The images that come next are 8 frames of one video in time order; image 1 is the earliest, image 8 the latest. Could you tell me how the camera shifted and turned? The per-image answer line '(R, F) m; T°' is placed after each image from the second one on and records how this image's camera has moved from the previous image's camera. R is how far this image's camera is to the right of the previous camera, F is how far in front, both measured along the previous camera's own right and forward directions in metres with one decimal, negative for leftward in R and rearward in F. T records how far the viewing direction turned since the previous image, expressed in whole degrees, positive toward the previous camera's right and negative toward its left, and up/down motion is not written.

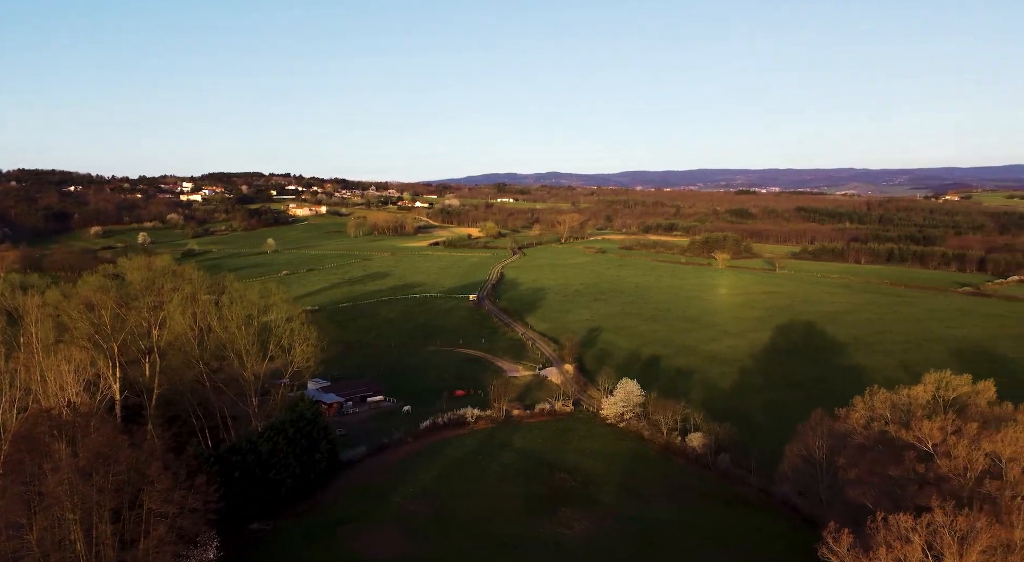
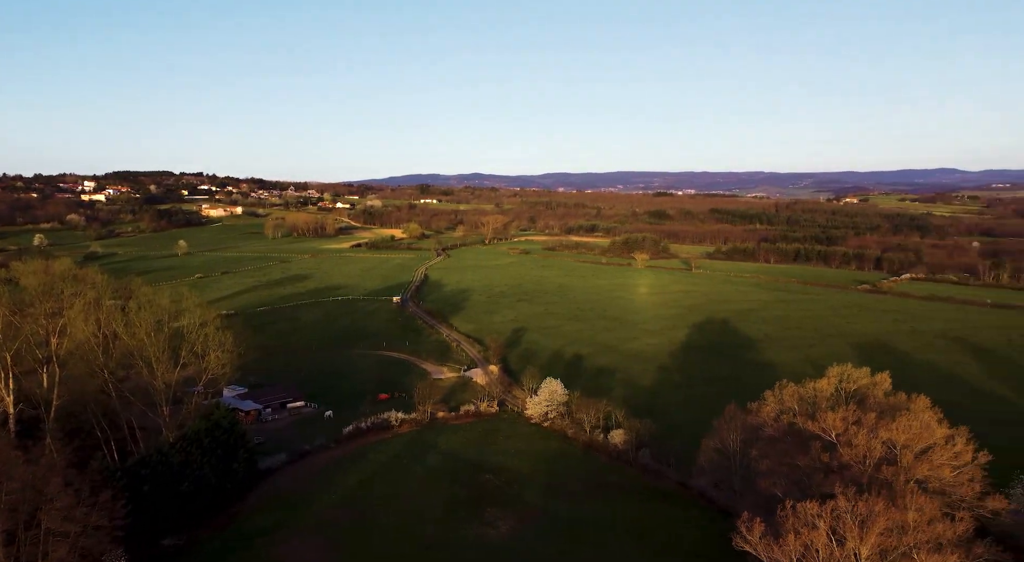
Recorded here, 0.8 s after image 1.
(+0.6, 0.0) m; +6°
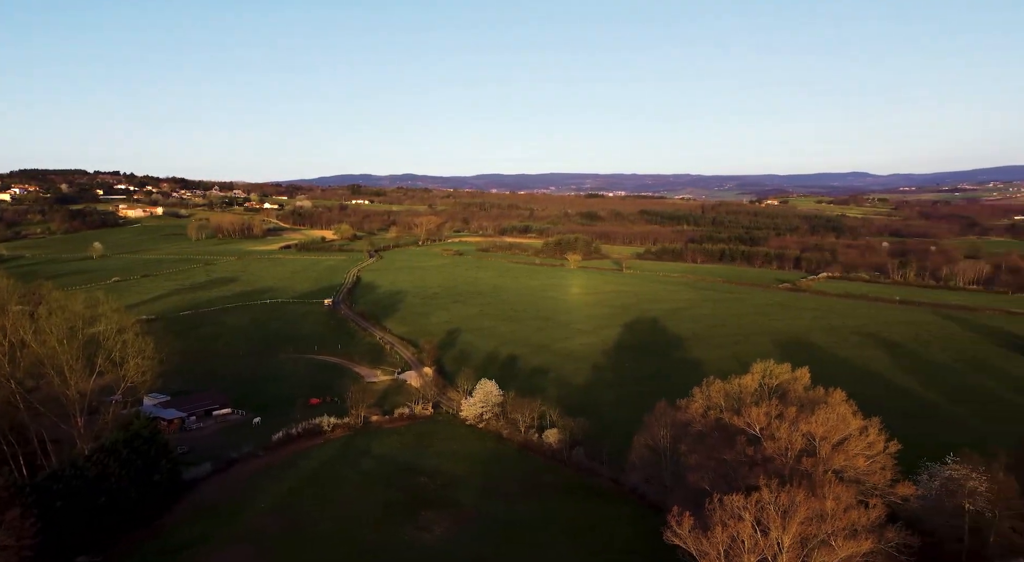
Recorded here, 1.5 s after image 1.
(+0.6, 0.0) m; +5°
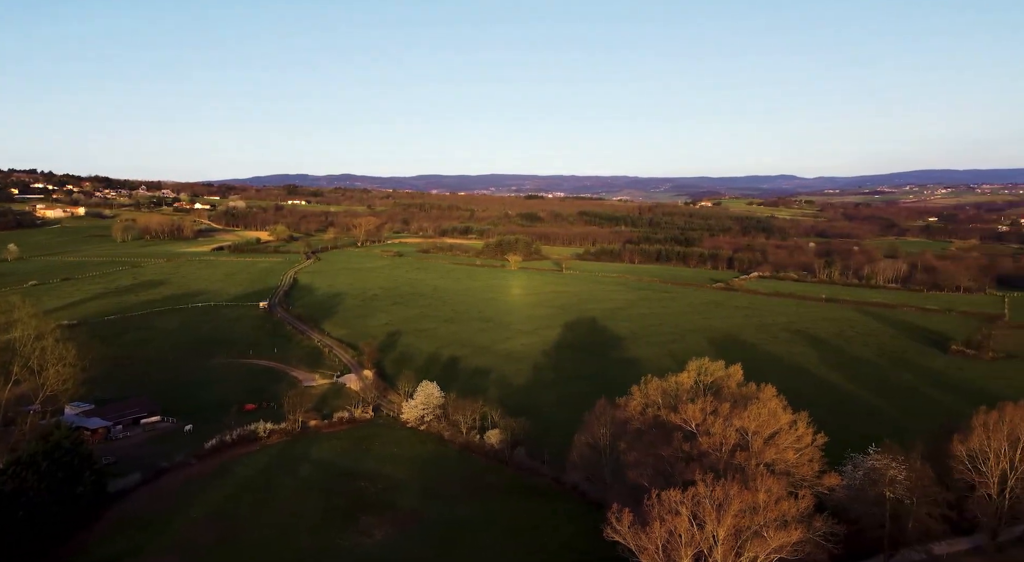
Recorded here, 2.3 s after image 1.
(+0.4, 0.0) m; +4°
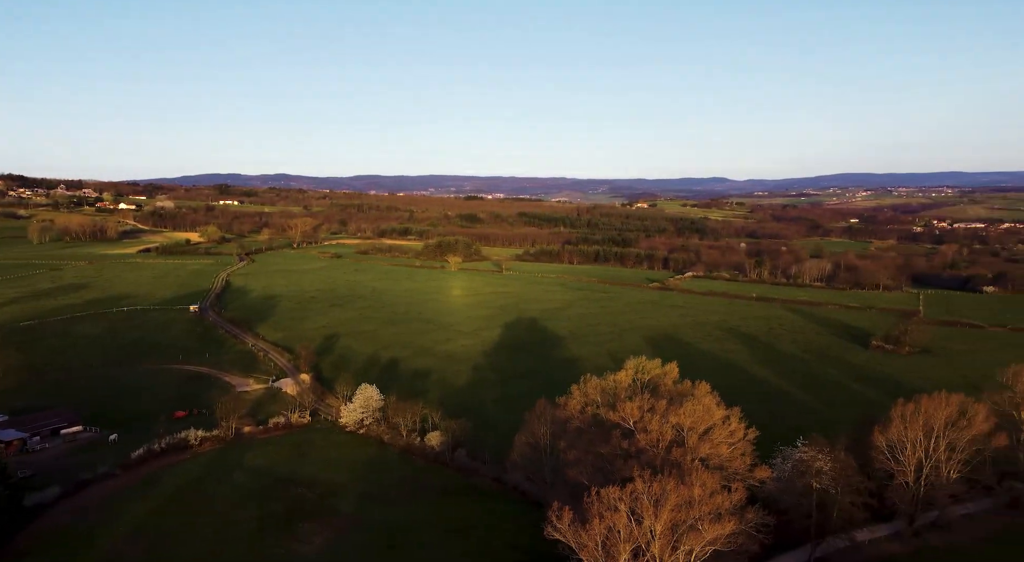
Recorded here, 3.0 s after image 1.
(+0.4, 0.0) m; +5°
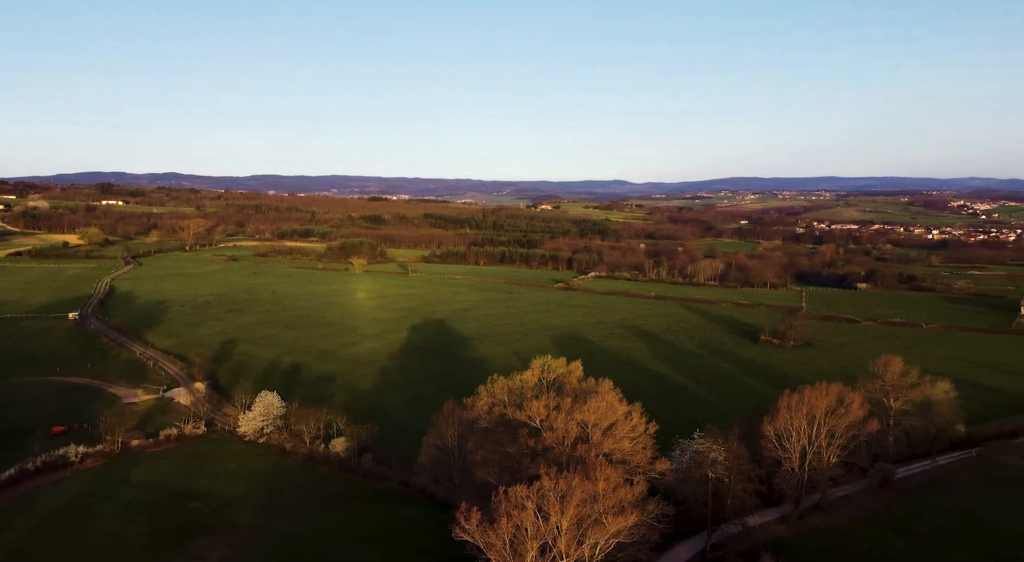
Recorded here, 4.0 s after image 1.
(+0.6, -0.1) m; +7°
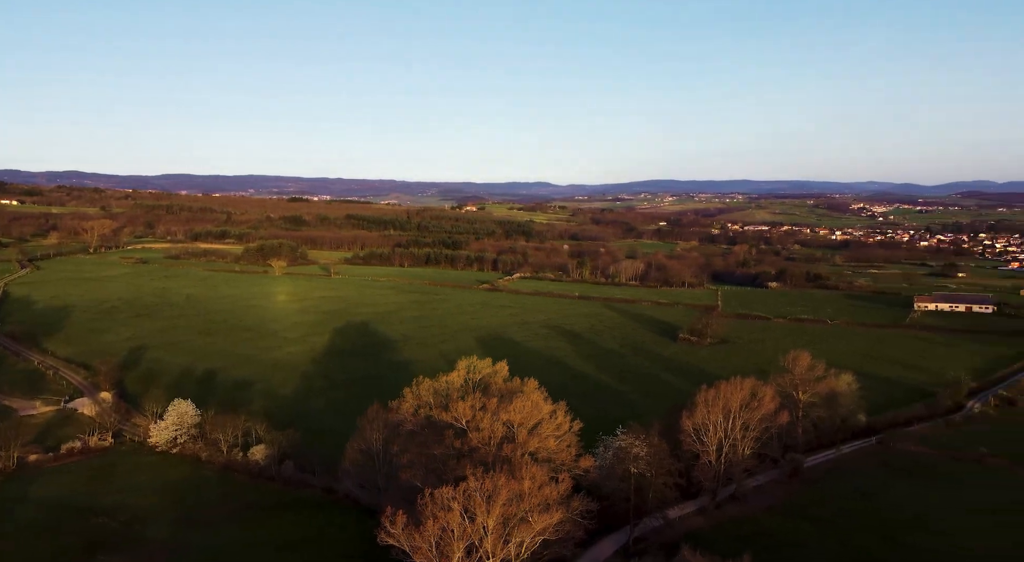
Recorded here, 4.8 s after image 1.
(+0.6, -0.1) m; +6°
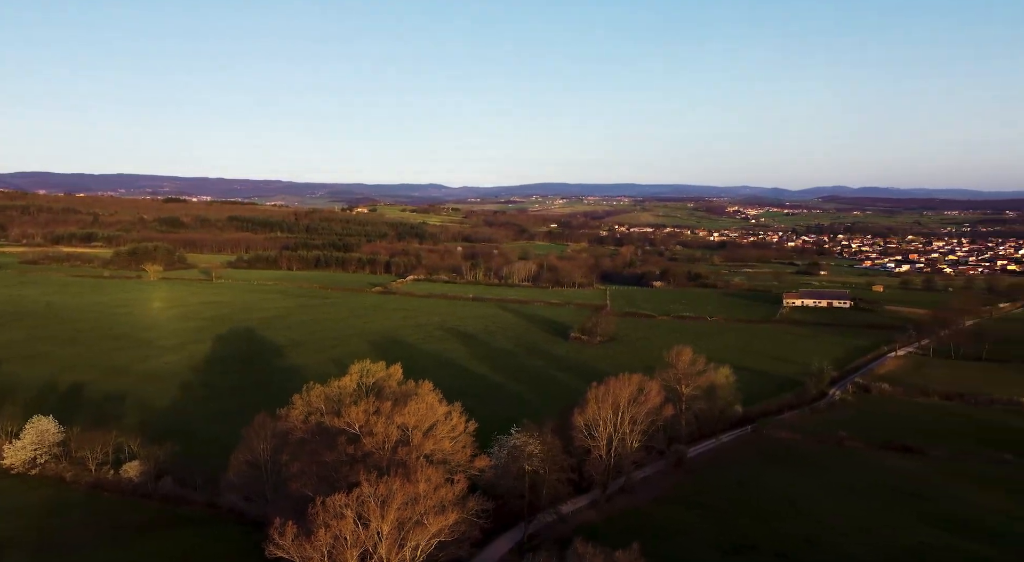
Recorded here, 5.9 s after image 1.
(+0.7, -0.2) m; +8°
